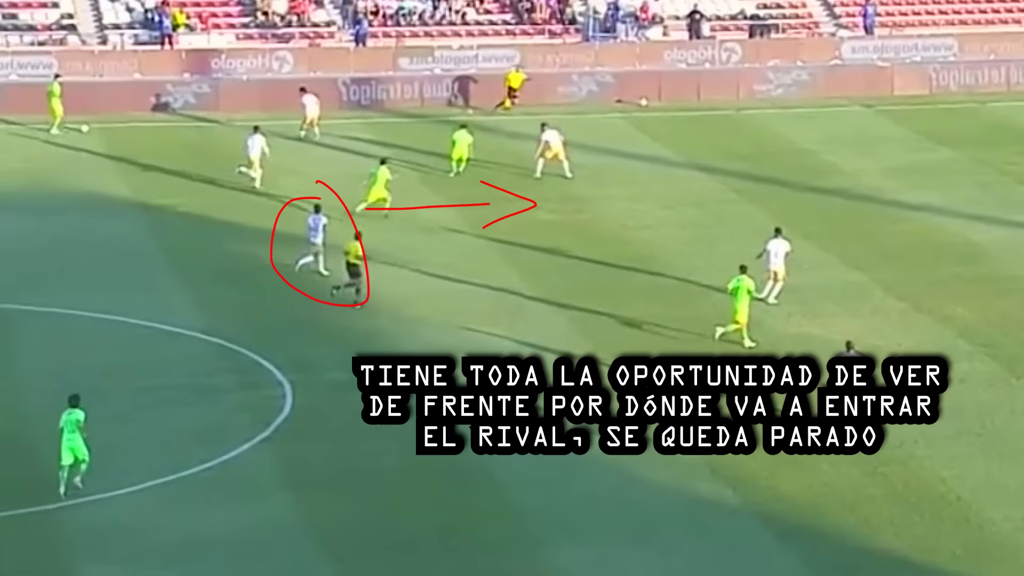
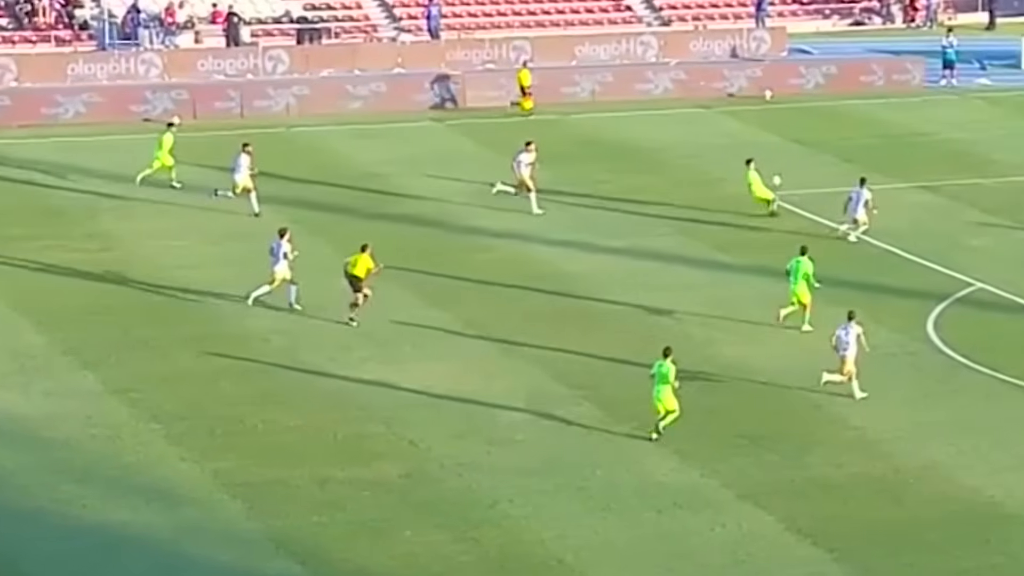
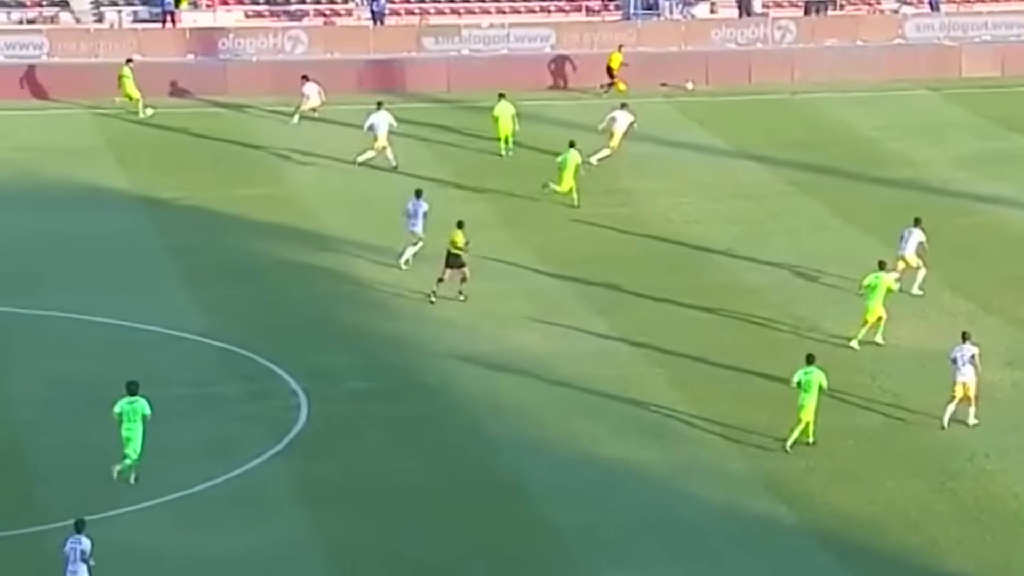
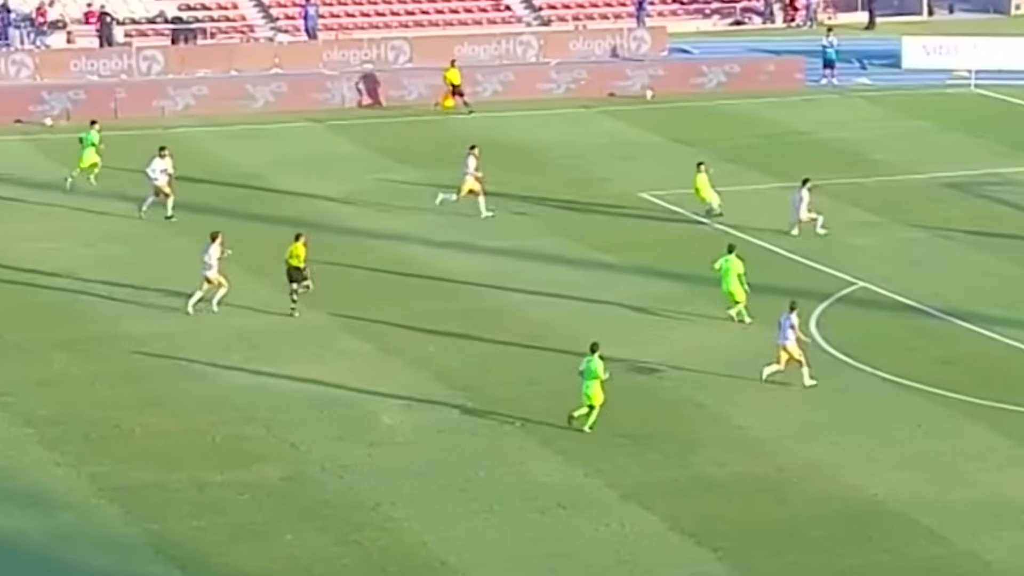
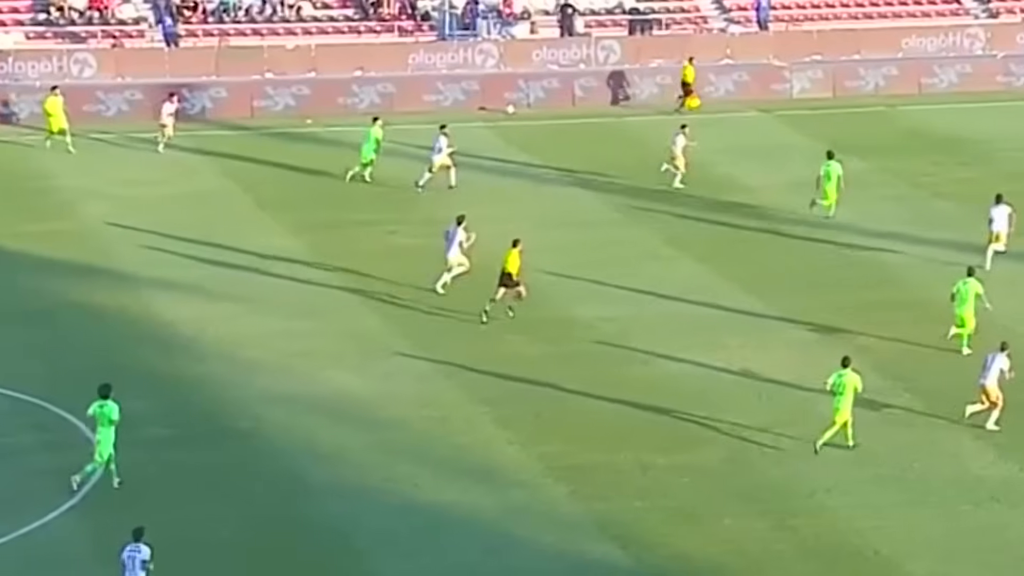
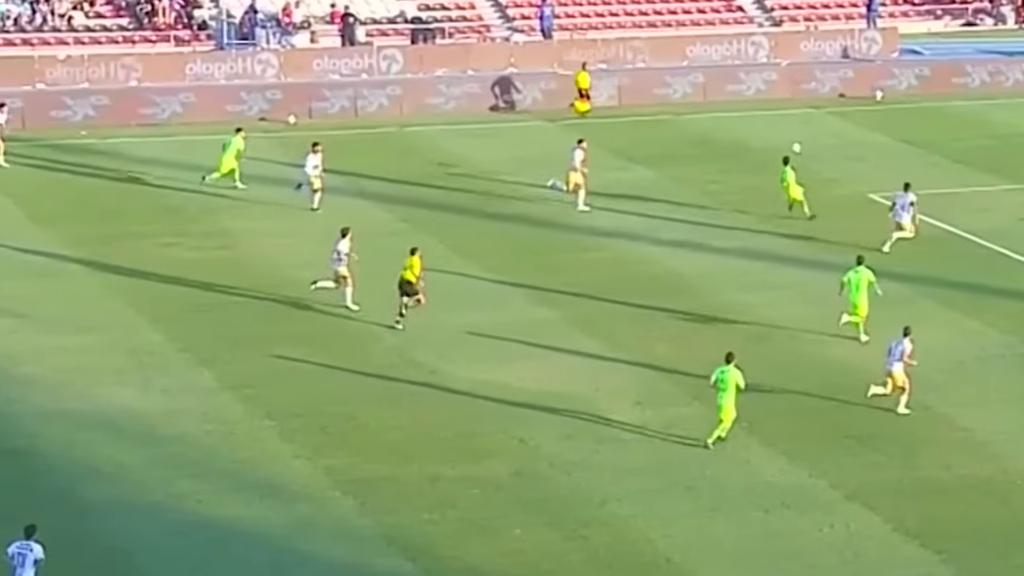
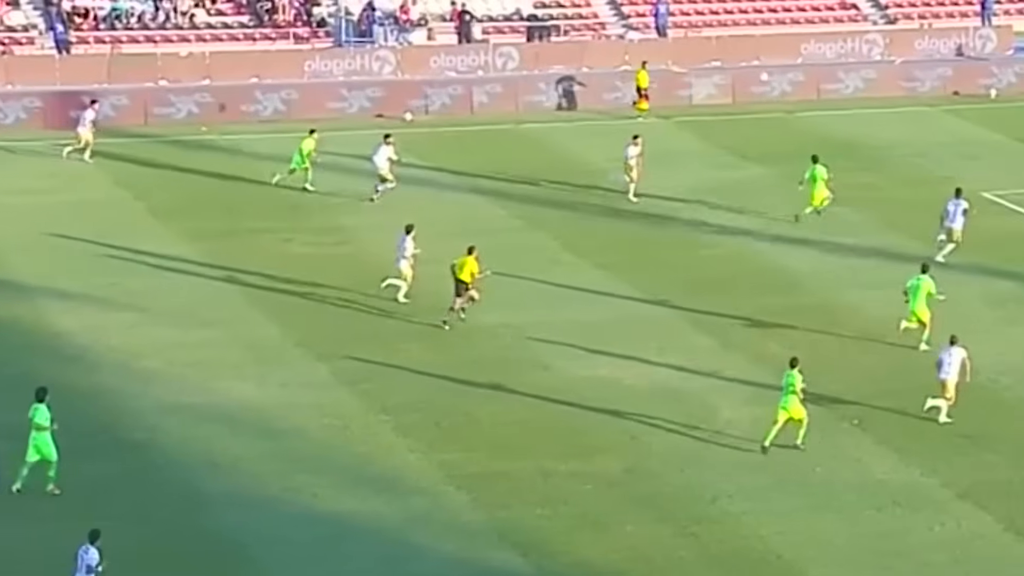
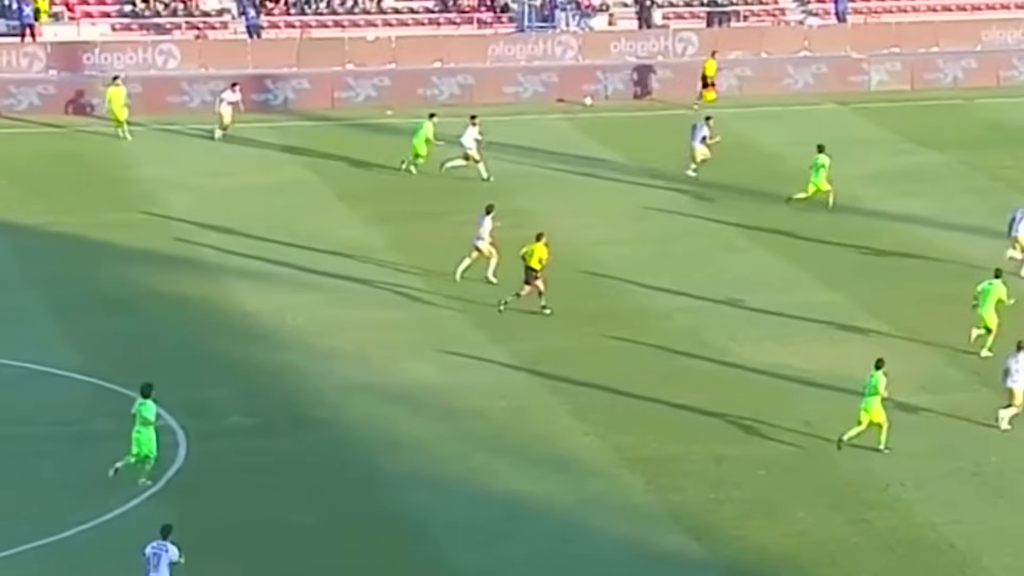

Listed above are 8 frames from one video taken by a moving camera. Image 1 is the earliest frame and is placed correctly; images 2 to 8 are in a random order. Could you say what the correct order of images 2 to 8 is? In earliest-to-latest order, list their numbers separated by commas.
3, 8, 5, 7, 6, 2, 4
